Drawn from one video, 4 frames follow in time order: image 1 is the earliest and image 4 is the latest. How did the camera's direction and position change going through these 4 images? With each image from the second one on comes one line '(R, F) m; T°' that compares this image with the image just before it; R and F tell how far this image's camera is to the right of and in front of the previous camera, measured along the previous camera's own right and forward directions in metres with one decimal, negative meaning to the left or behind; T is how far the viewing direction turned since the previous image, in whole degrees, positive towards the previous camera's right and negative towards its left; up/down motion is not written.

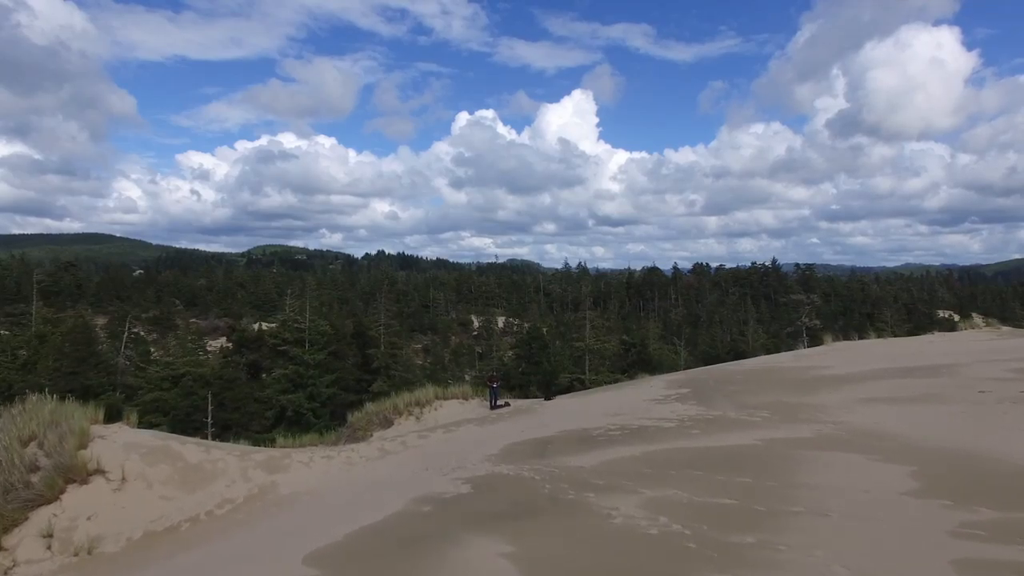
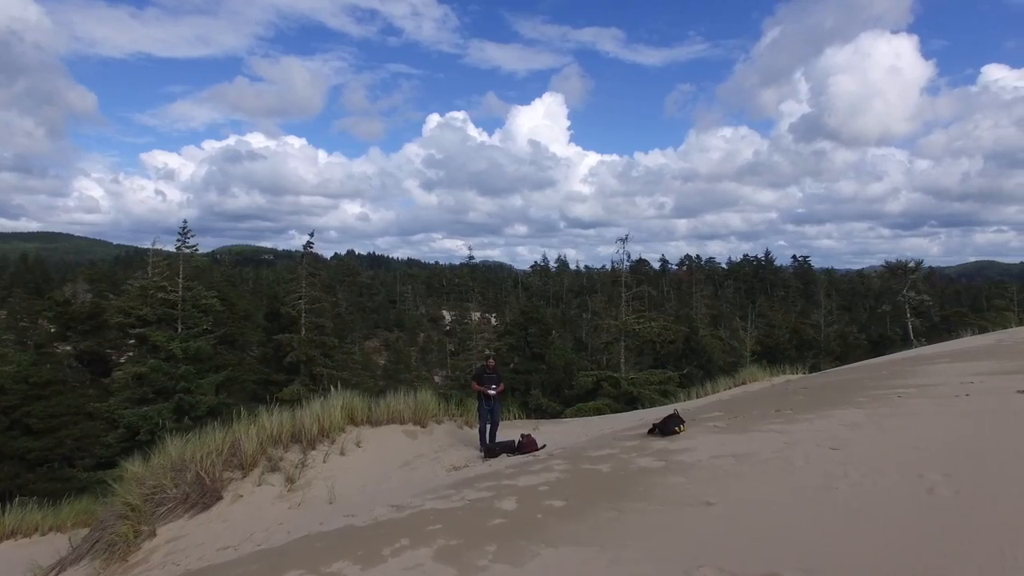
(-0.6, +9.9) m; +3°
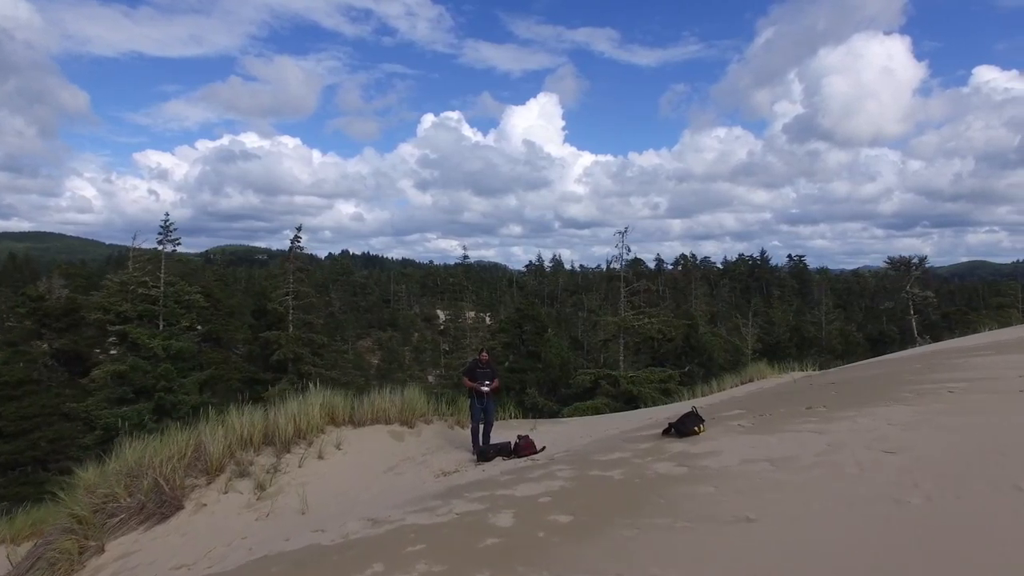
(0.0, +0.6) m; 0°
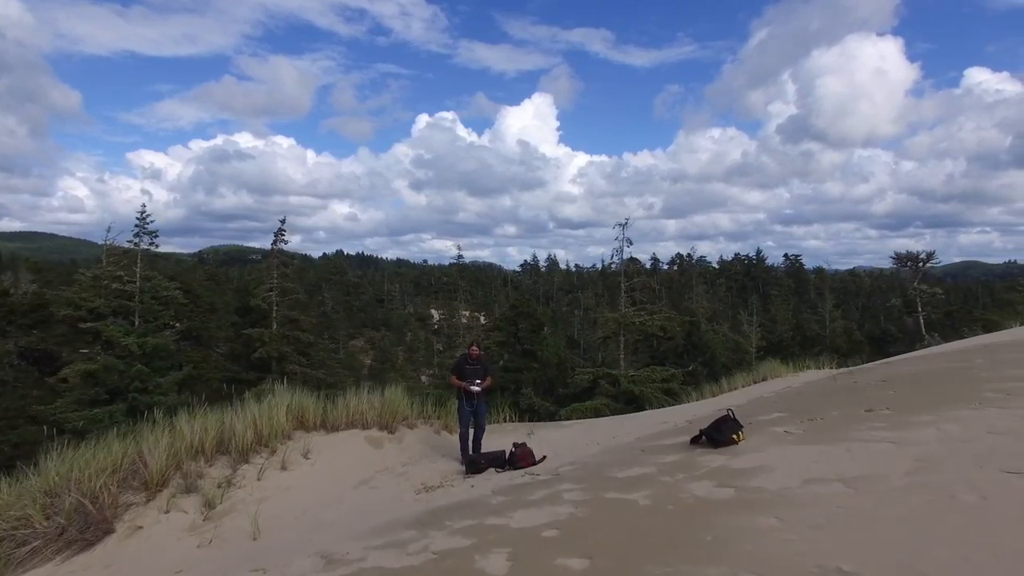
(0.0, +0.8) m; 0°
